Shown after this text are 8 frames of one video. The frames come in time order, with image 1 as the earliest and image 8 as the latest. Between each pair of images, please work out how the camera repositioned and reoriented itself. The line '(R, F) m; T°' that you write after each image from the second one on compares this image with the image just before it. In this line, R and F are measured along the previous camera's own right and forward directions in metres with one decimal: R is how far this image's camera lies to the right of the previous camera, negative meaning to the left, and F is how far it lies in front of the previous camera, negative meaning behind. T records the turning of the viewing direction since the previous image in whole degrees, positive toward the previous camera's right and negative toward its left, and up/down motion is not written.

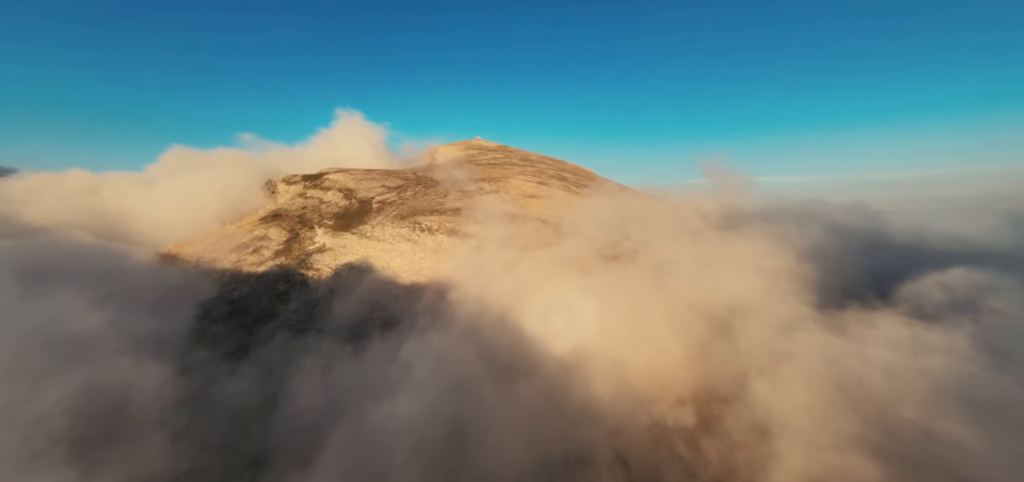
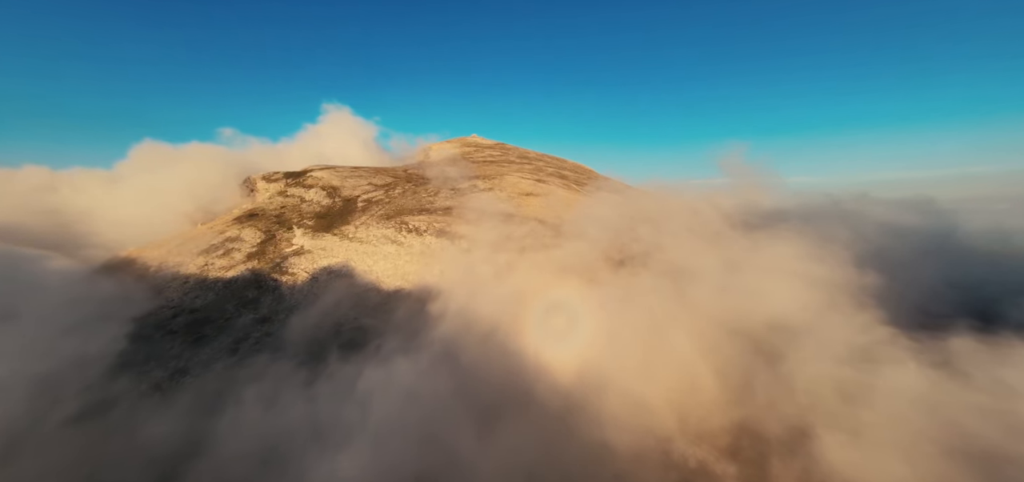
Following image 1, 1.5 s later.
(+0.5, +4.9) m; 0°
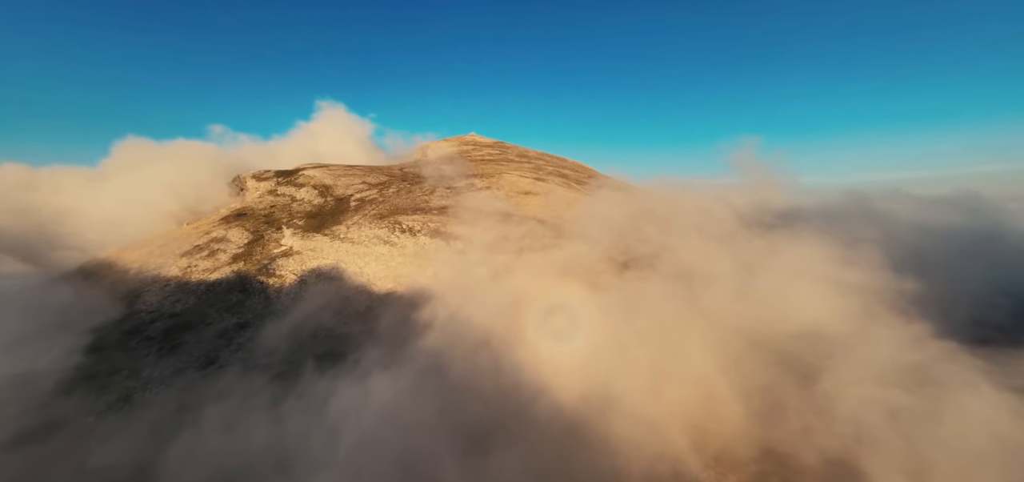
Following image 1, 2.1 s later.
(+0.3, +2.3) m; 0°
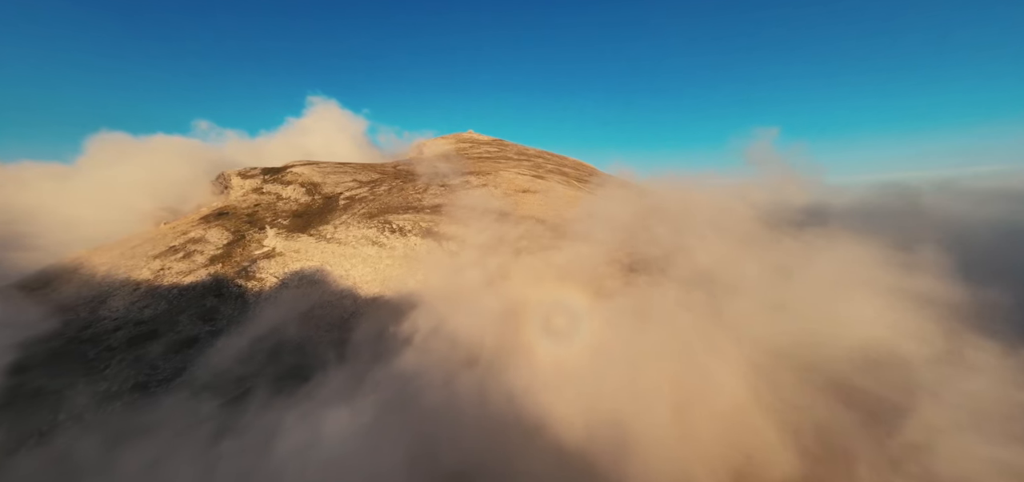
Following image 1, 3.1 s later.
(+0.4, +3.2) m; 0°
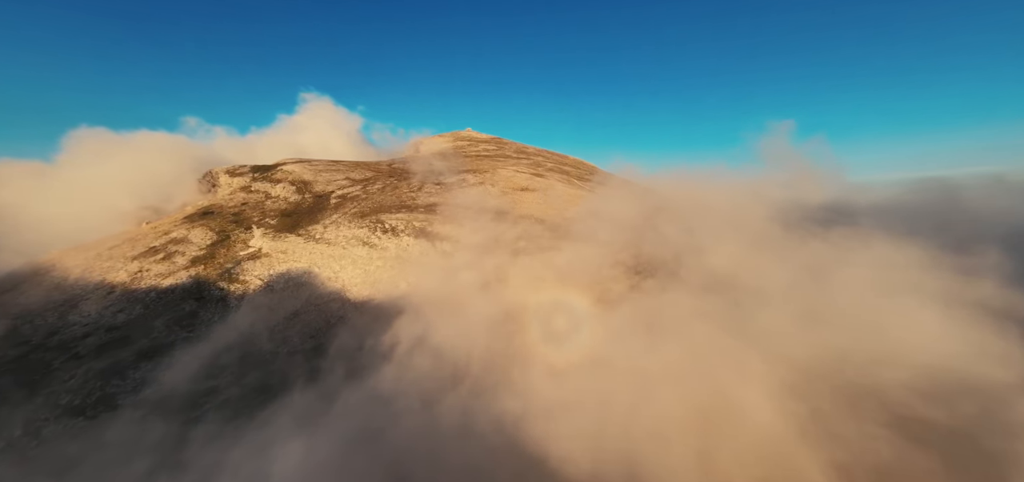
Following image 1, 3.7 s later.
(+0.2, +2.3) m; 0°
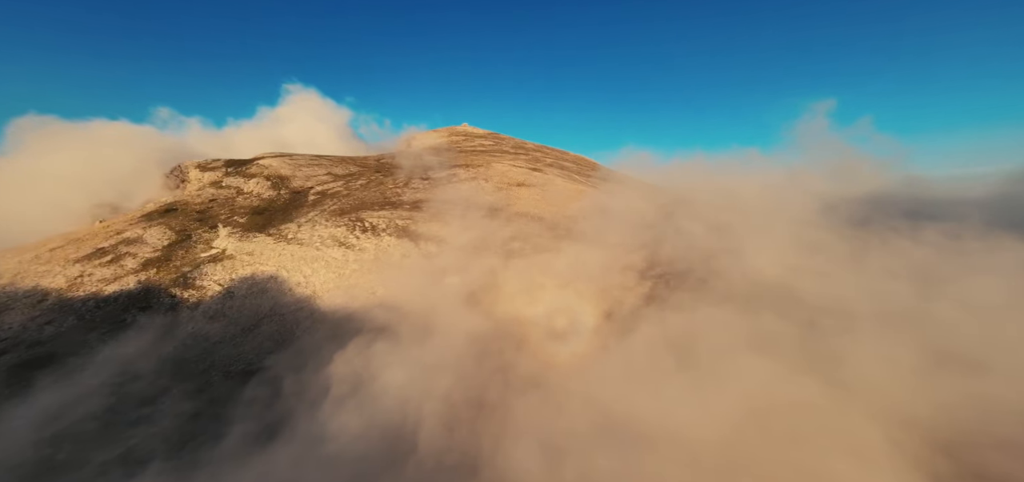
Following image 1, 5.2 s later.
(+0.6, +5.0) m; 0°
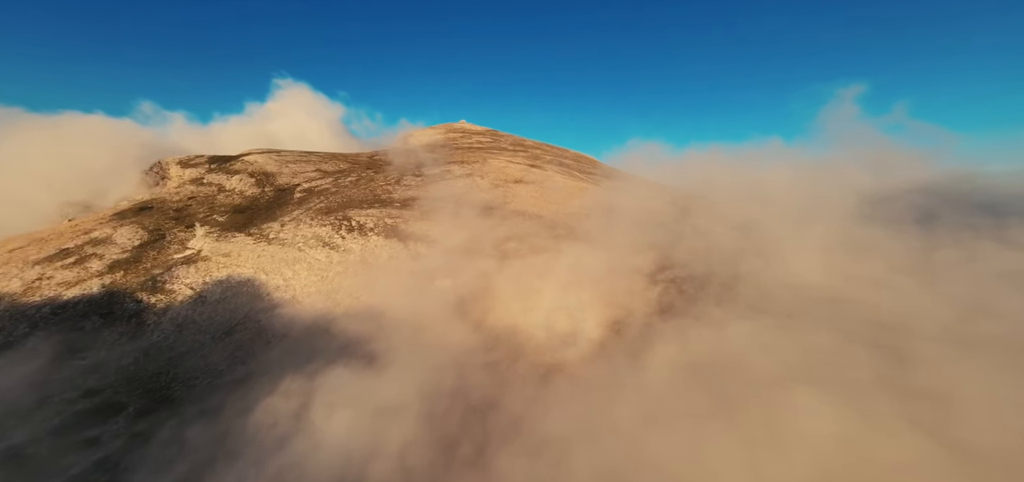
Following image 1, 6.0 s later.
(+0.3, +2.9) m; 0°
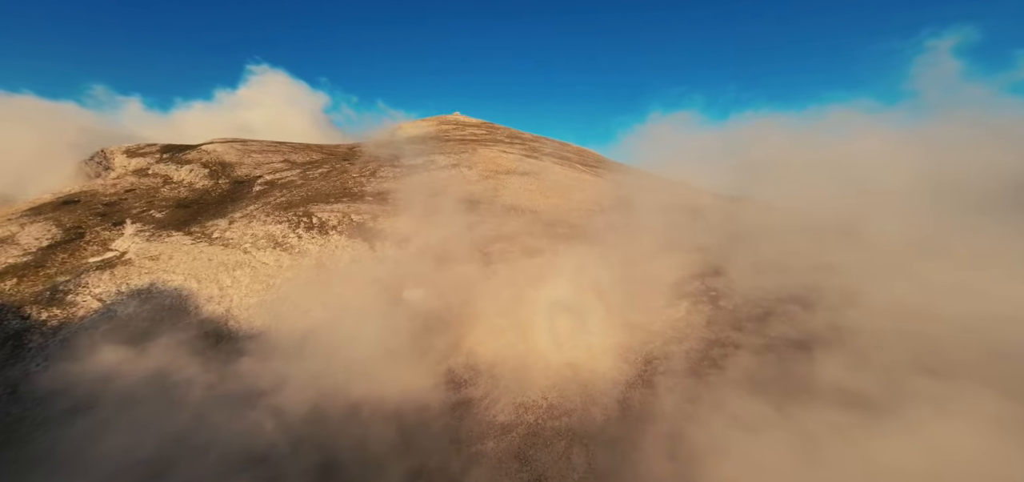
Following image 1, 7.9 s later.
(+0.7, +6.9) m; 0°
